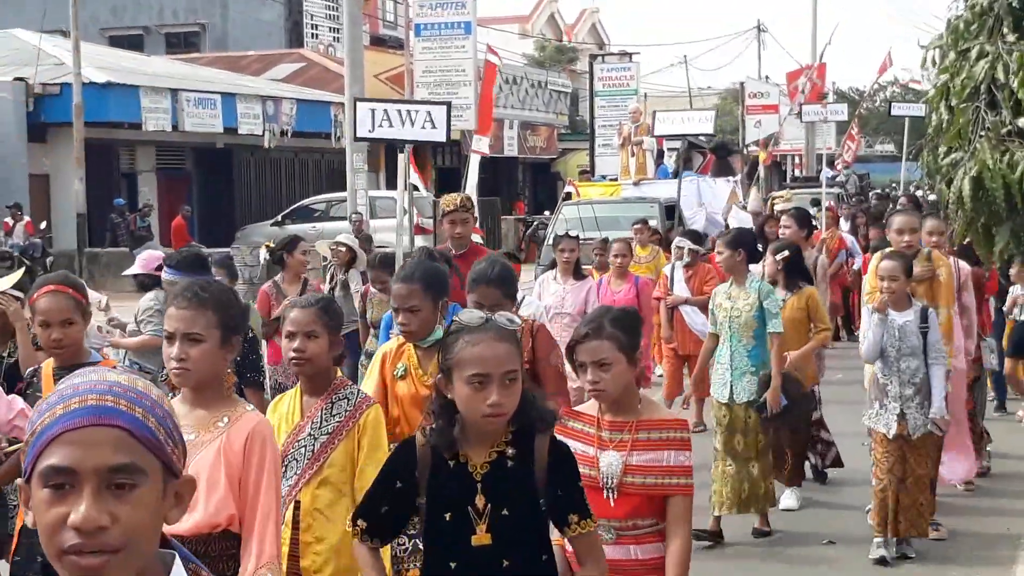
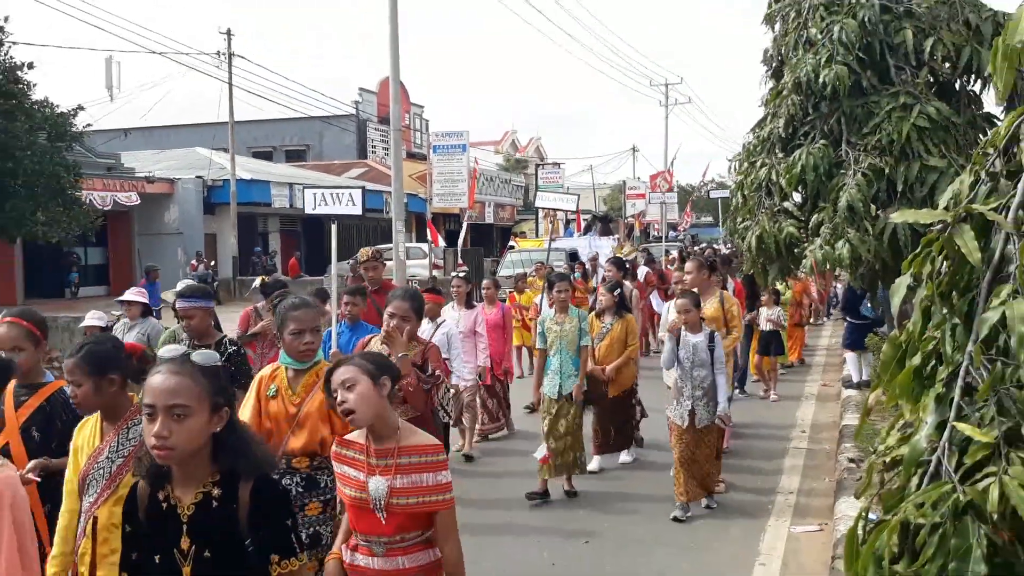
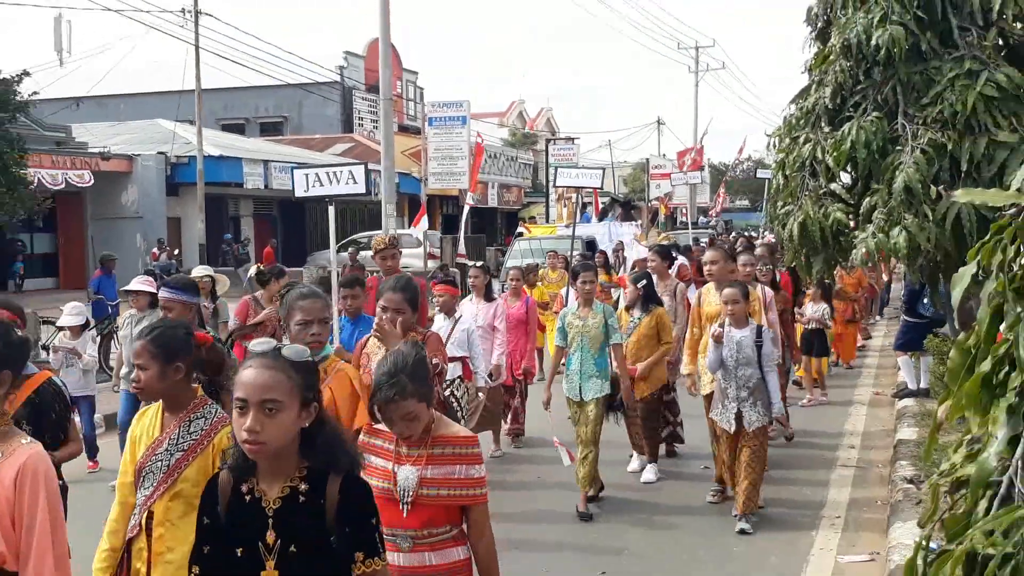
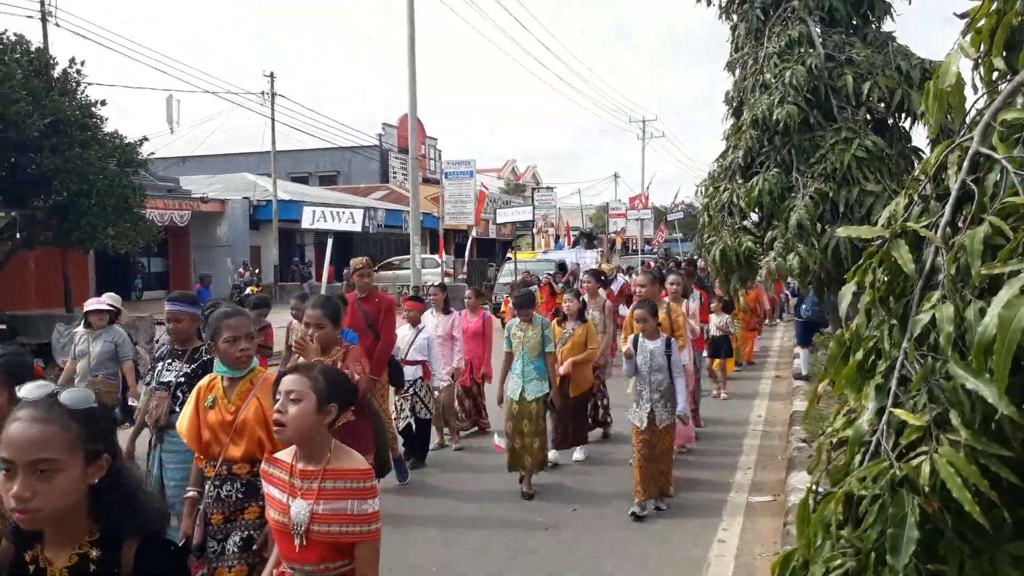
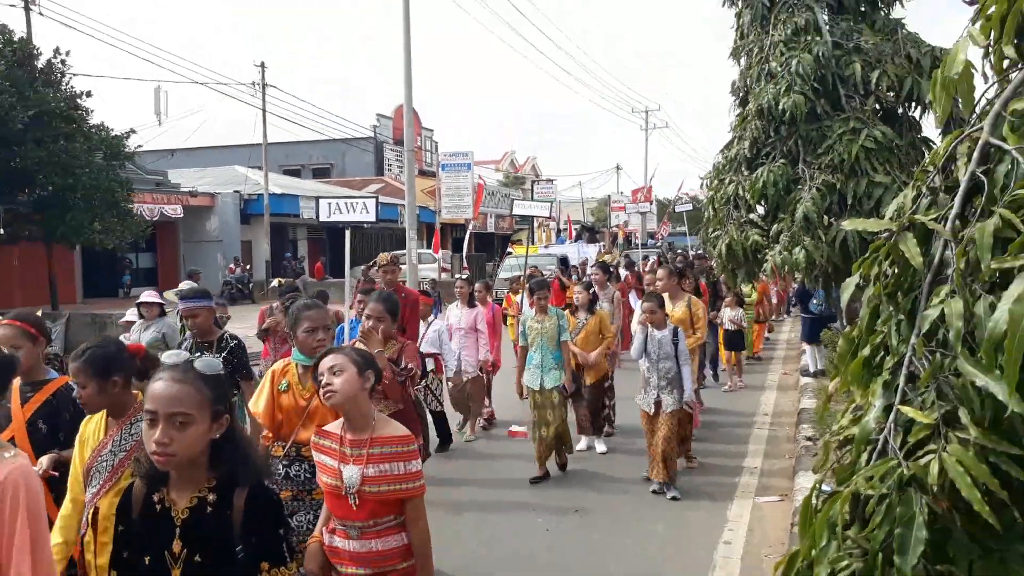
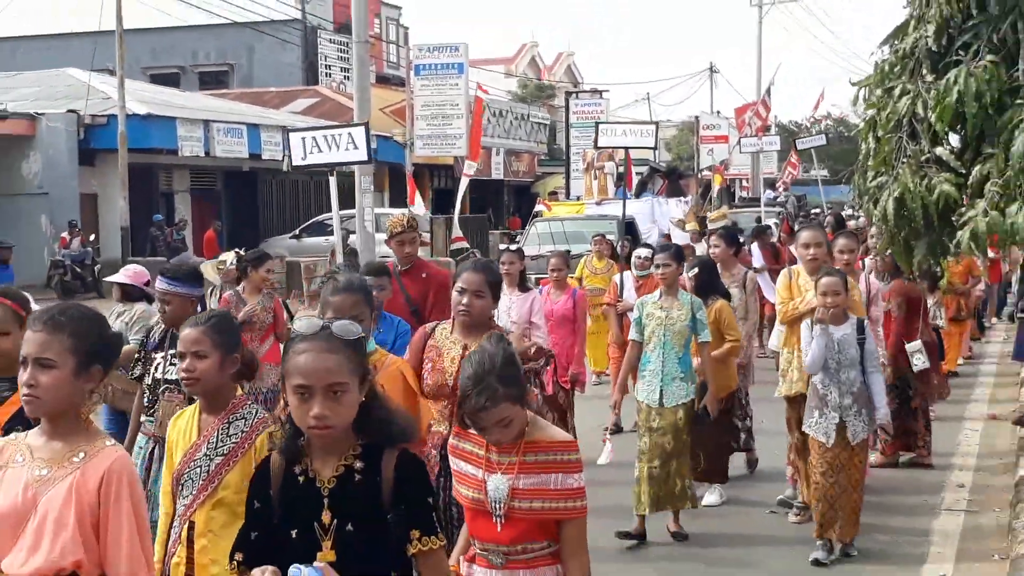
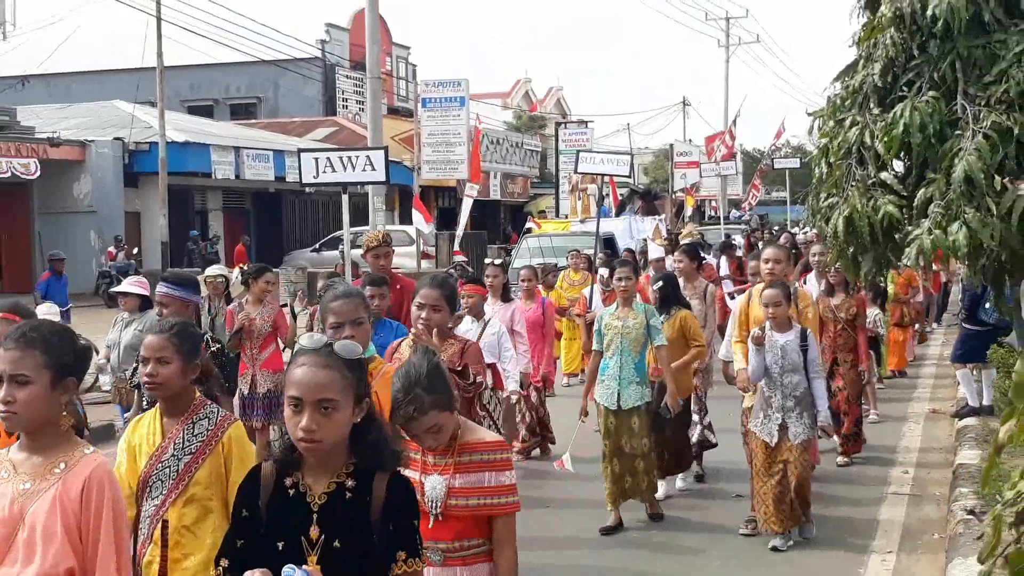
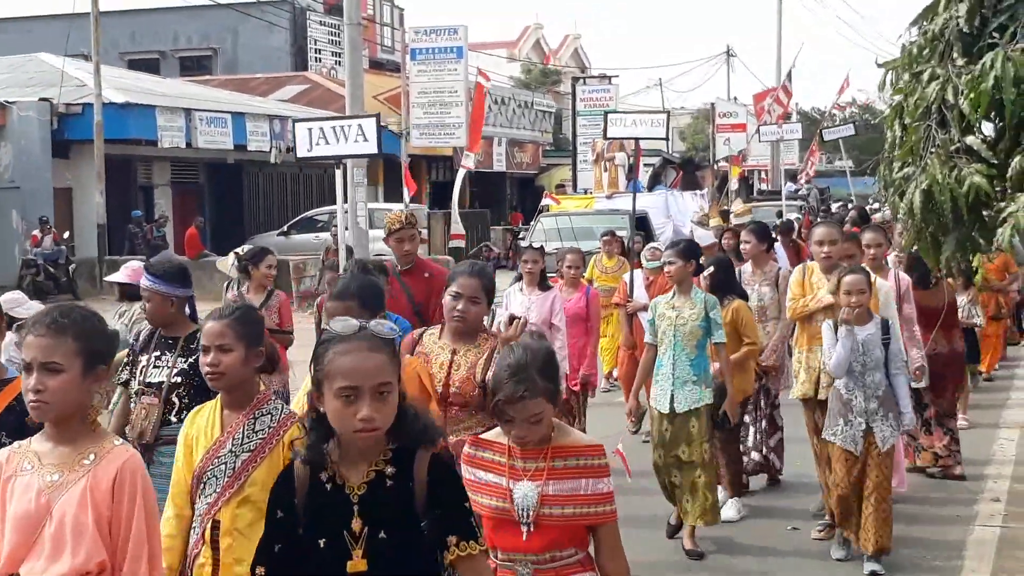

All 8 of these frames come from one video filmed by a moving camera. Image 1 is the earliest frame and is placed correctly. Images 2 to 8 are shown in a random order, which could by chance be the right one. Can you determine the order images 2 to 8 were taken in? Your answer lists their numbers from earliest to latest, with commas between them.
8, 6, 7, 3, 2, 5, 4
